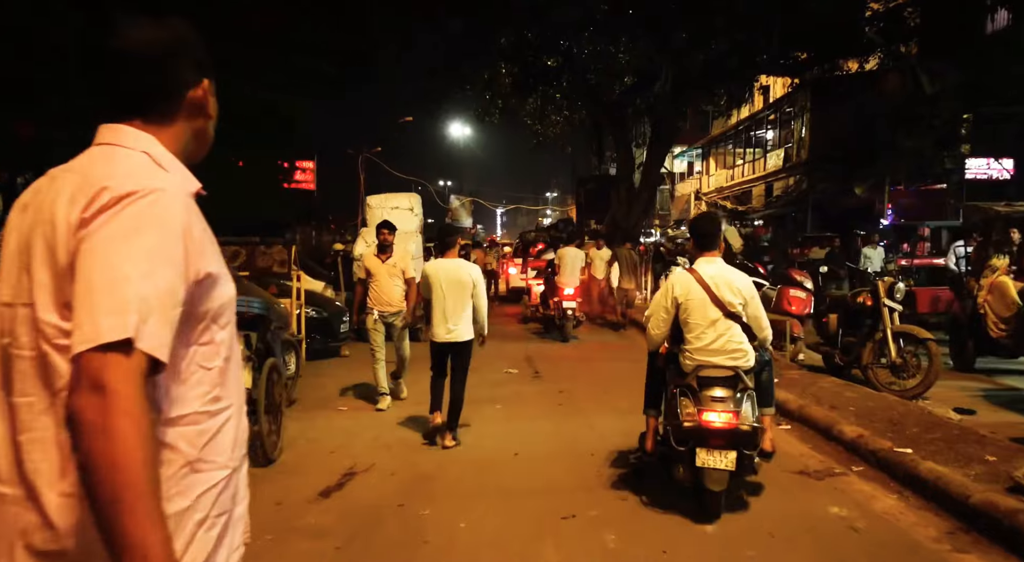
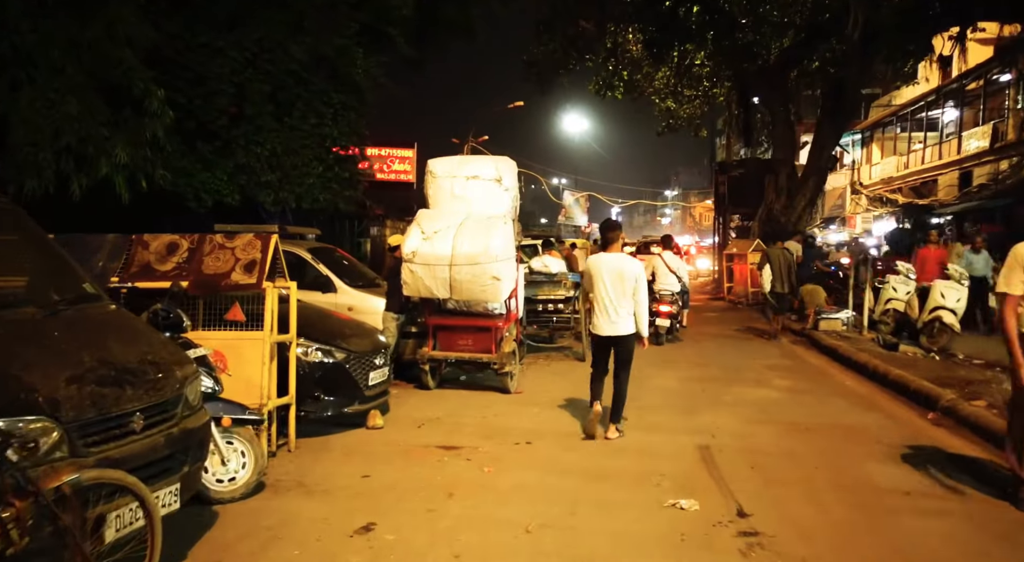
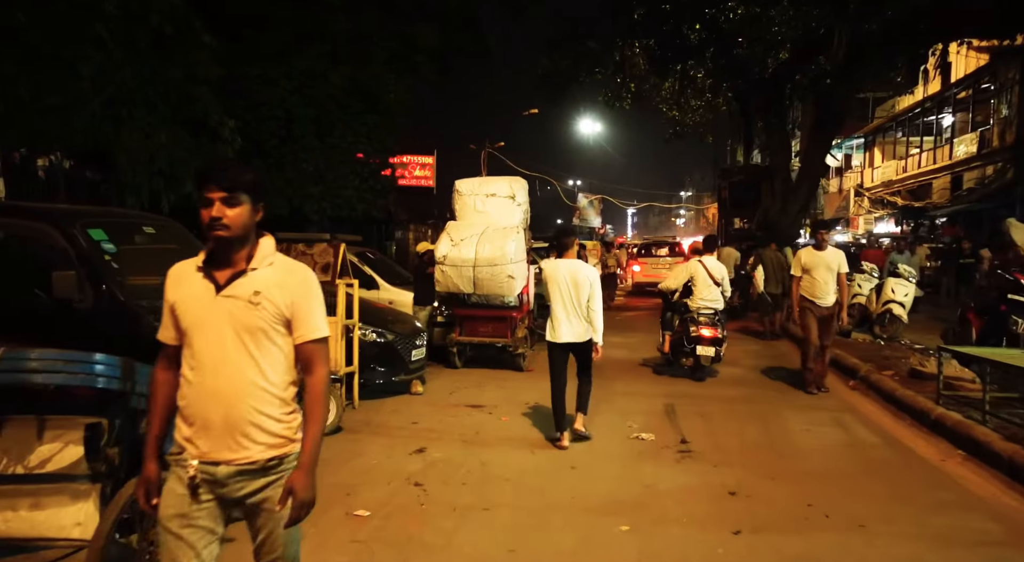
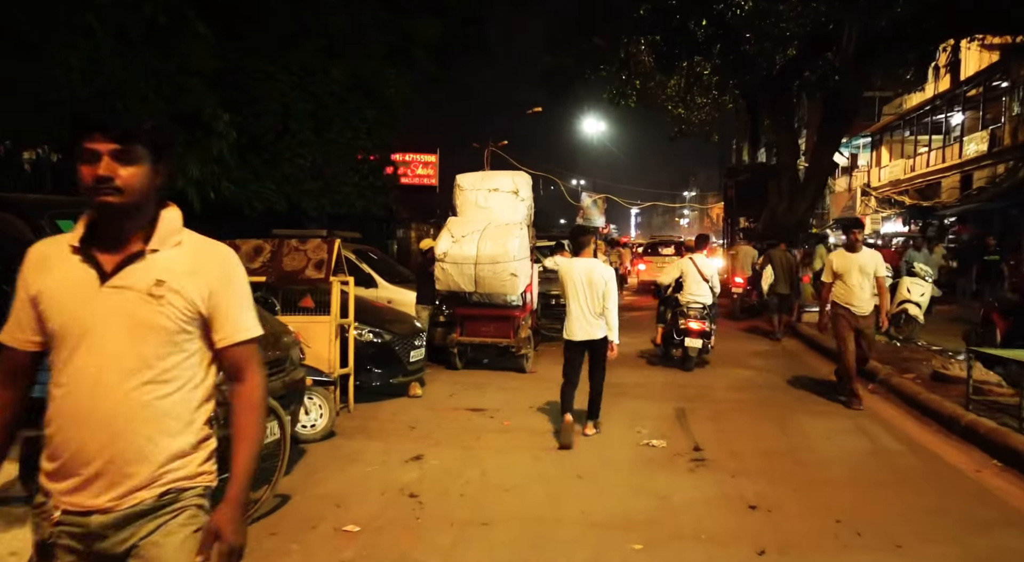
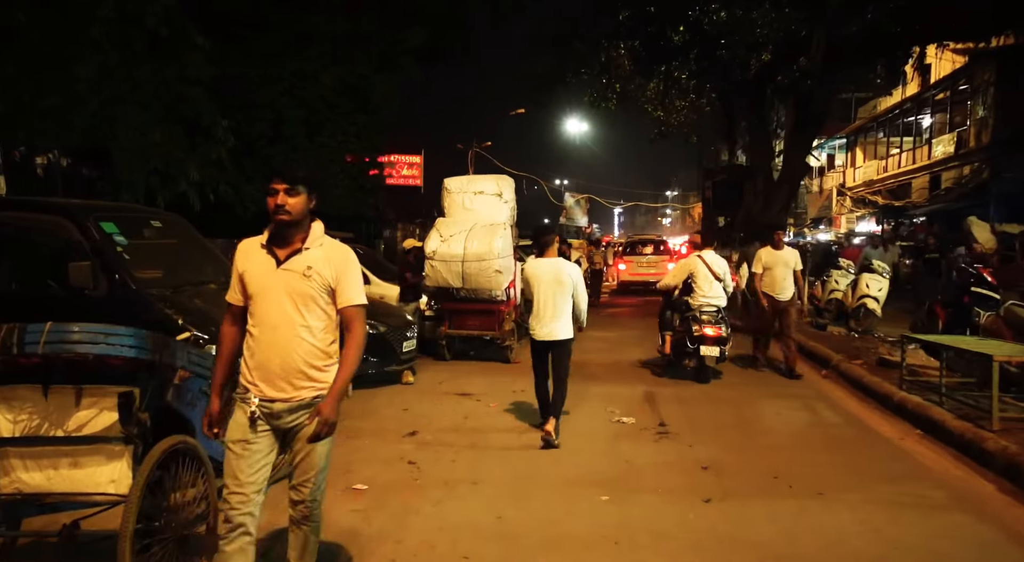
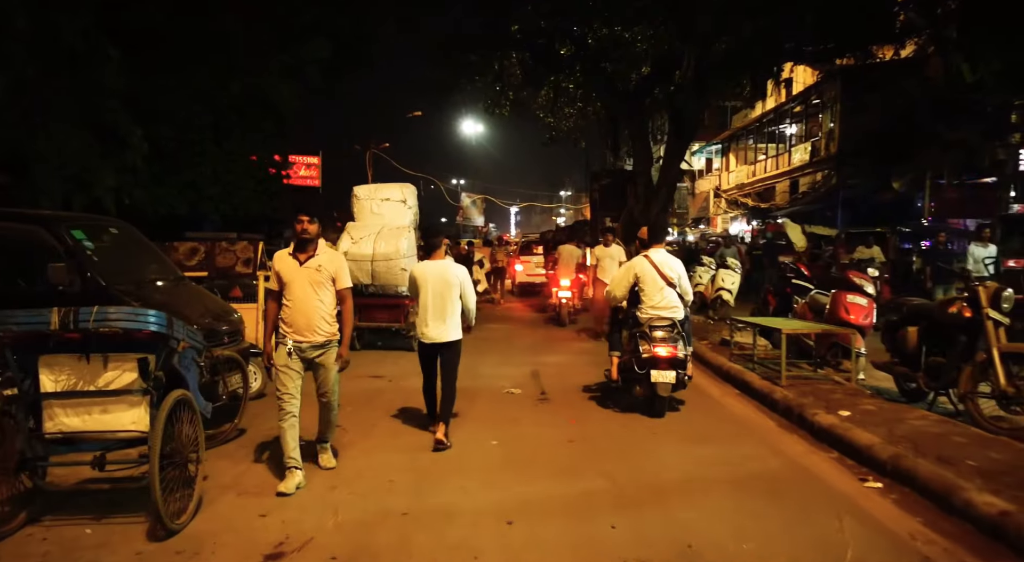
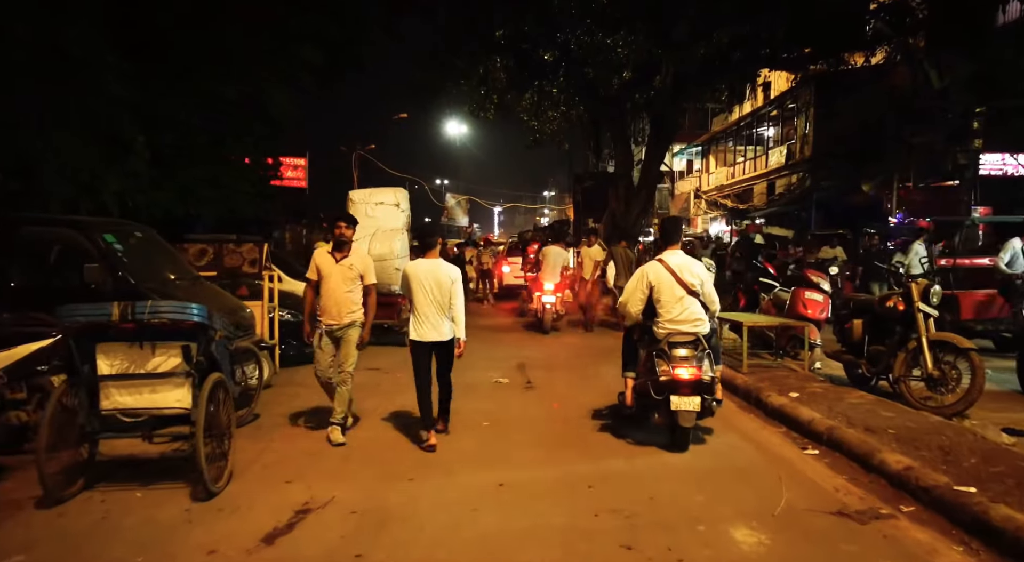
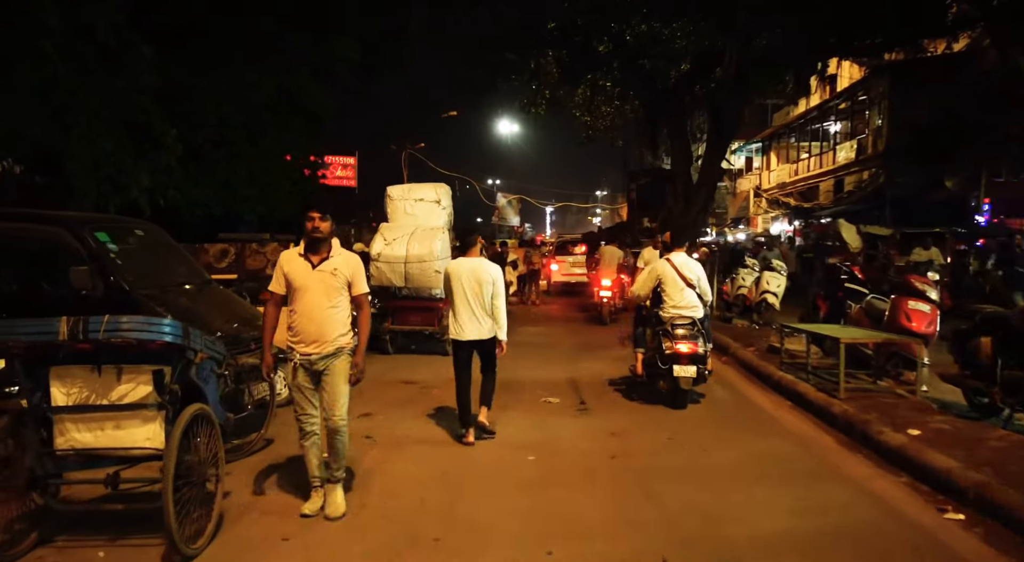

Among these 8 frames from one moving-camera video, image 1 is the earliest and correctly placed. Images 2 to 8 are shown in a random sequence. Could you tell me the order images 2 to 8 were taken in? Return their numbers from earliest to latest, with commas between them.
7, 6, 8, 5, 3, 4, 2
